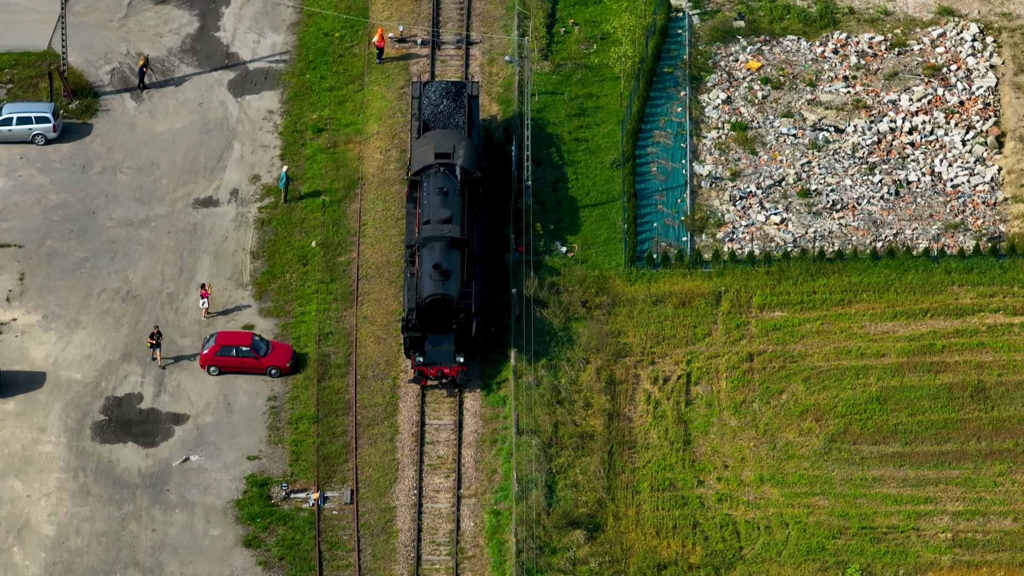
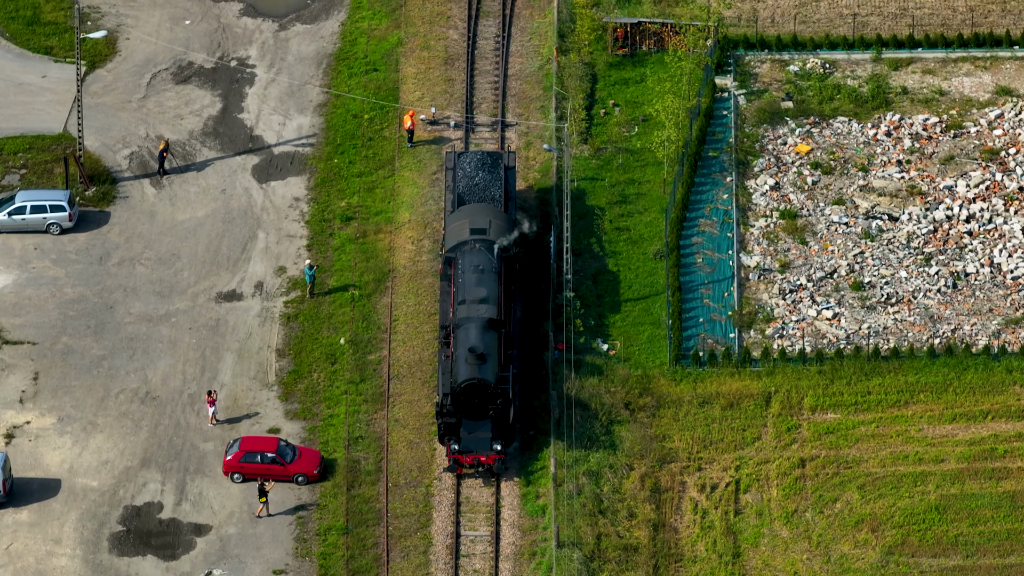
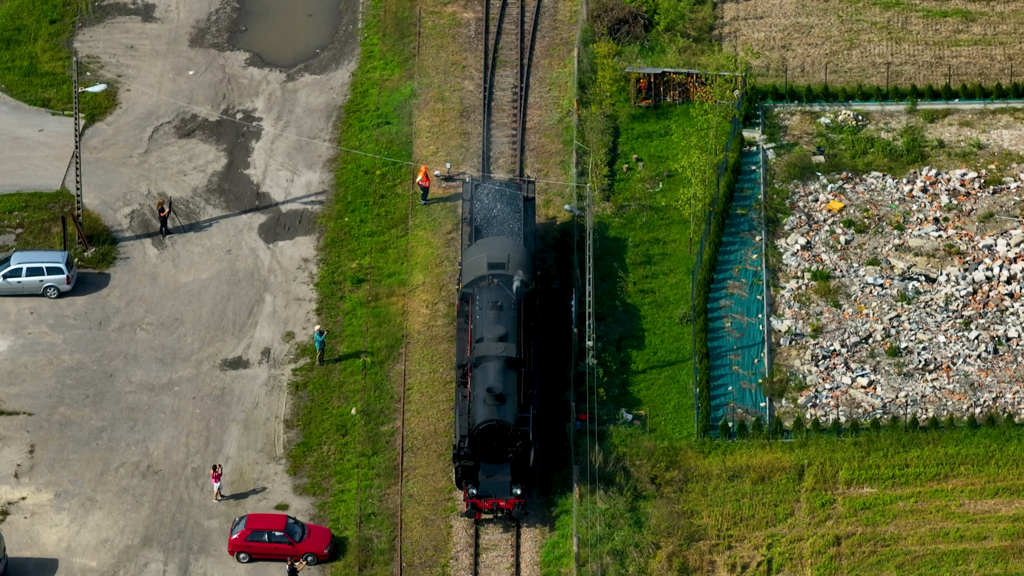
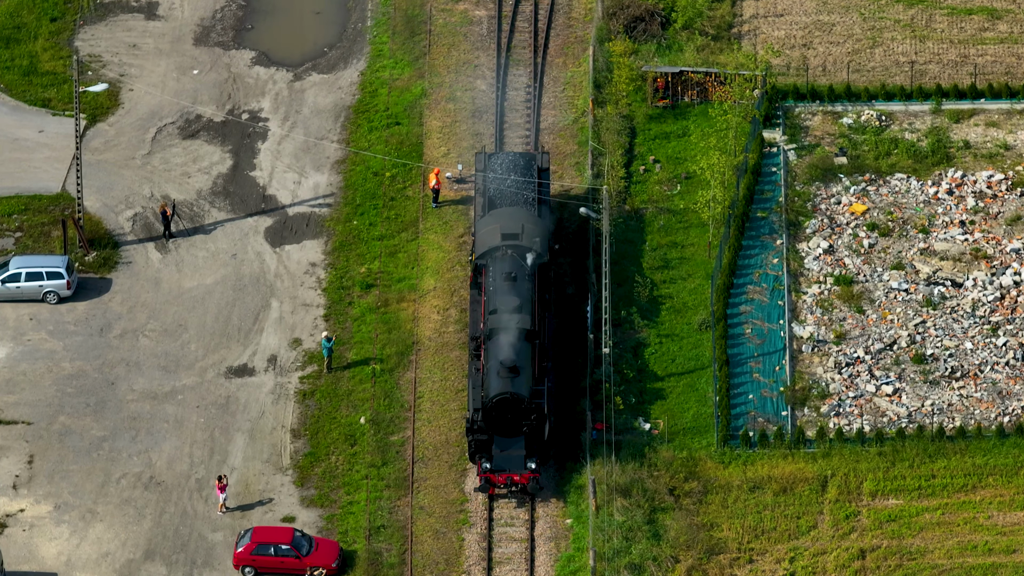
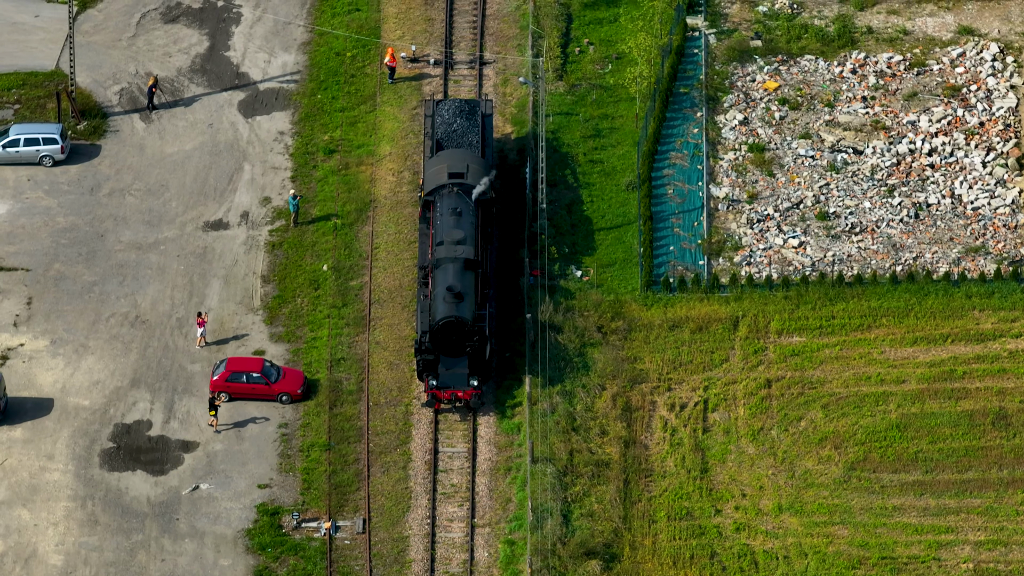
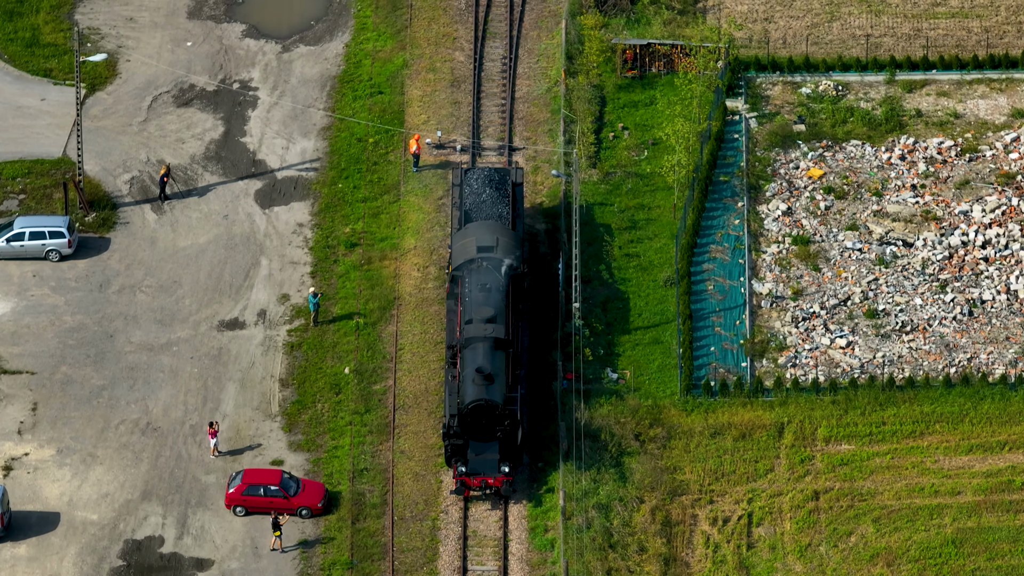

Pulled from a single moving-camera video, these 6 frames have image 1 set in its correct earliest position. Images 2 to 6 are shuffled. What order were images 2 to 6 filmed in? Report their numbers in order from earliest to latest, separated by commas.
5, 2, 6, 3, 4
